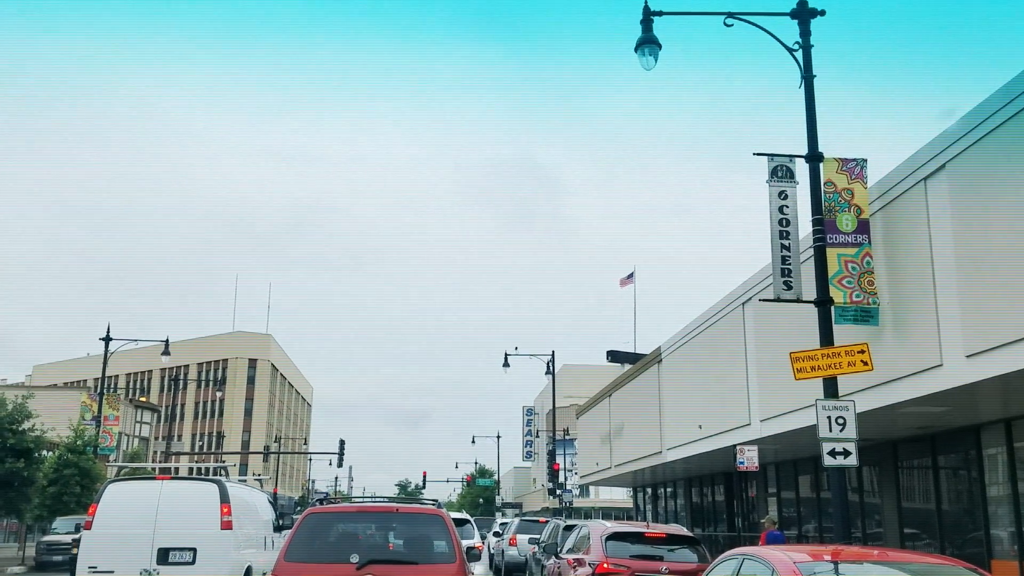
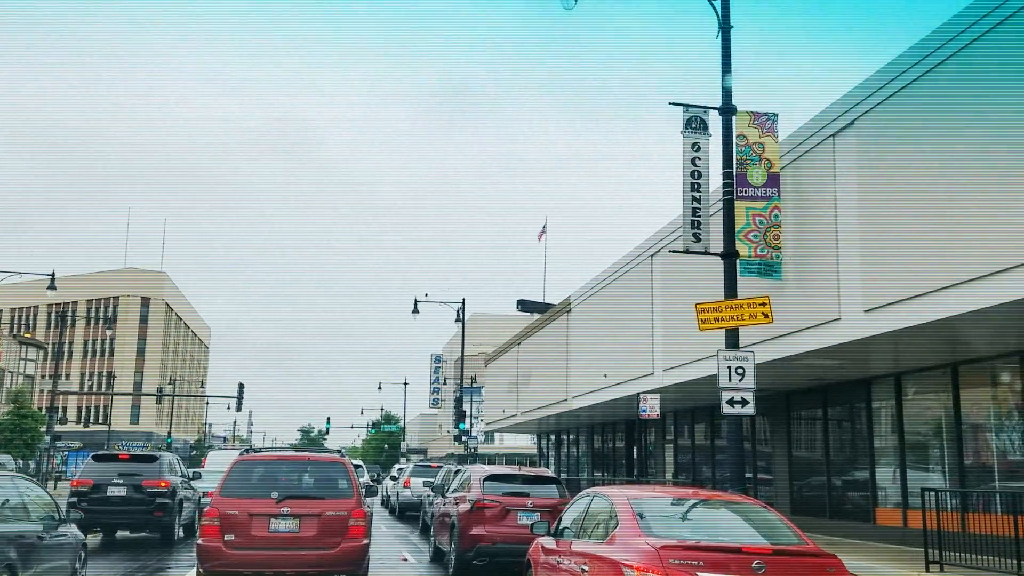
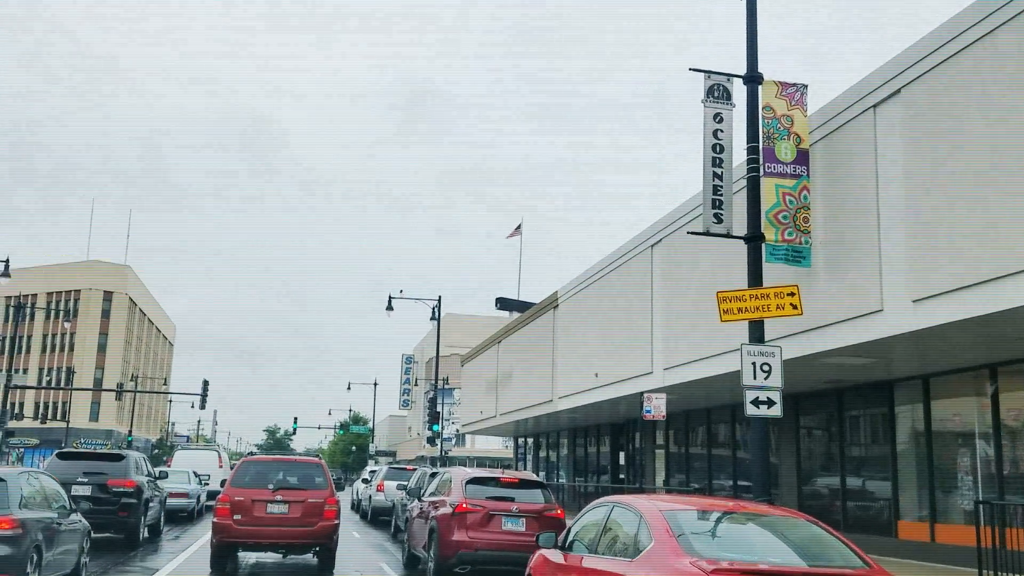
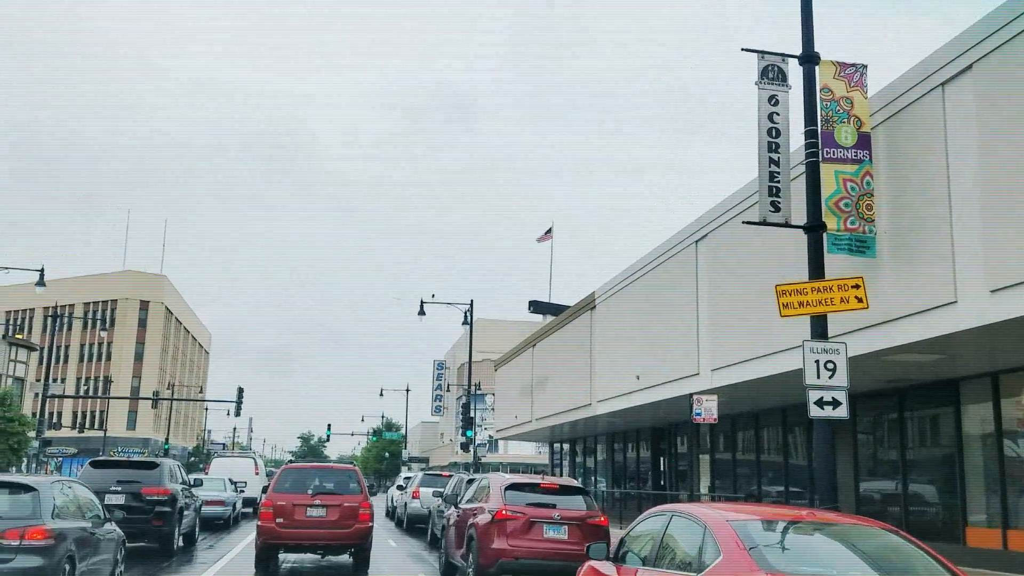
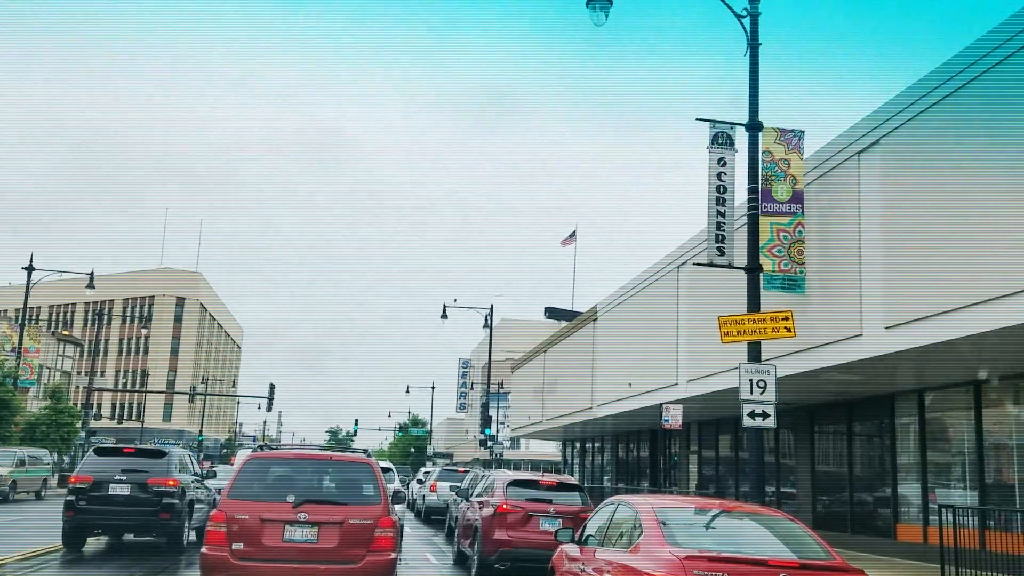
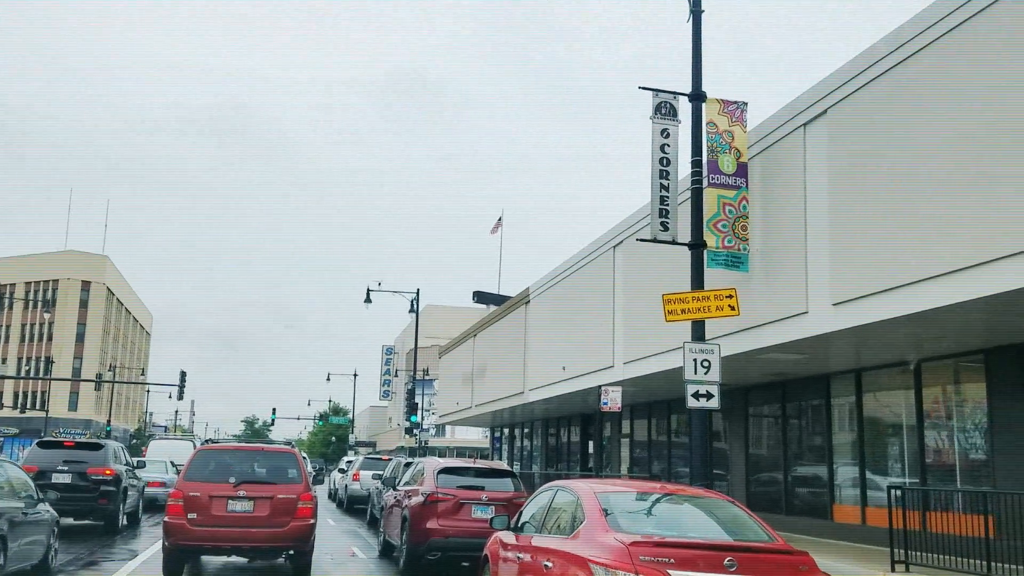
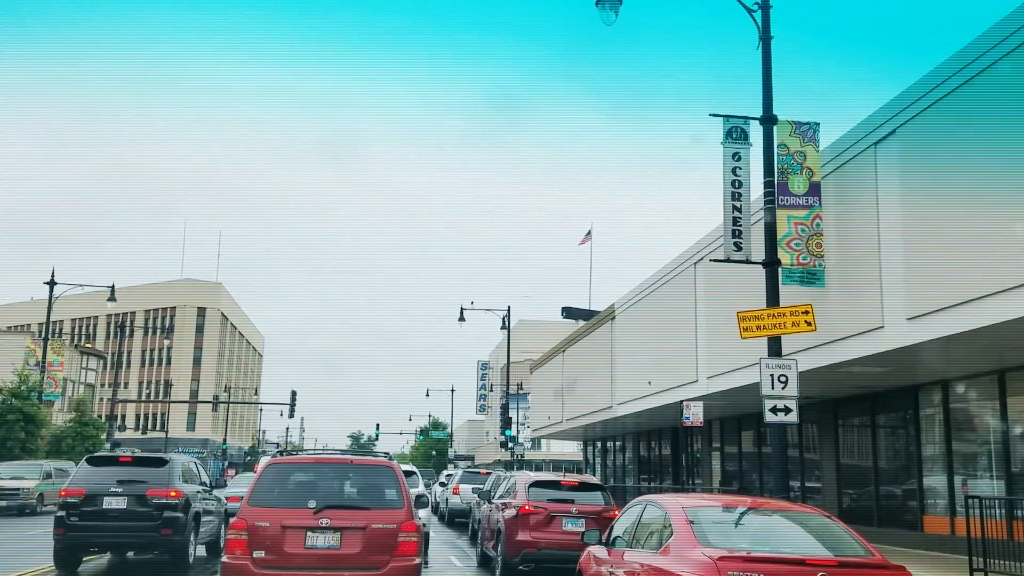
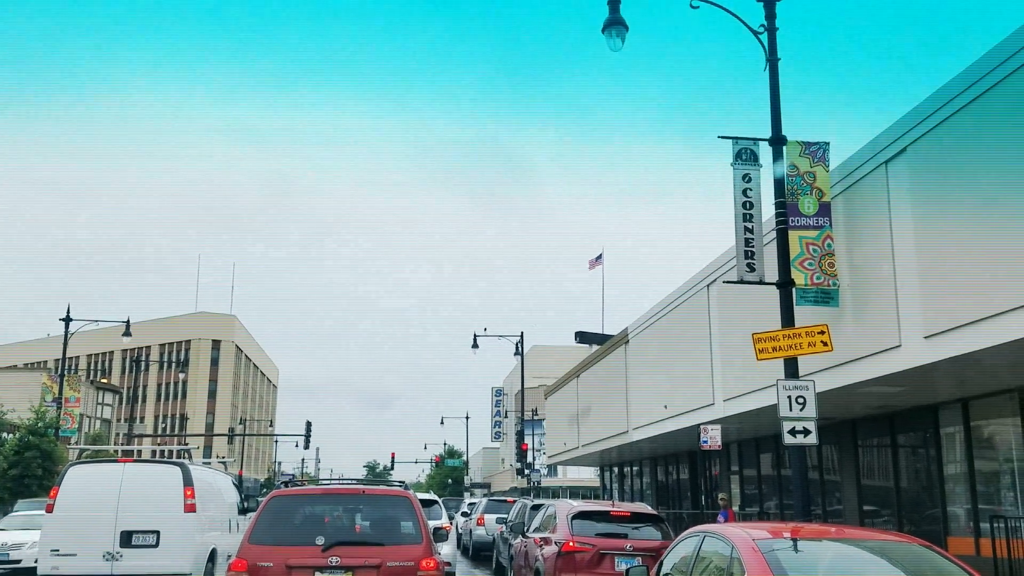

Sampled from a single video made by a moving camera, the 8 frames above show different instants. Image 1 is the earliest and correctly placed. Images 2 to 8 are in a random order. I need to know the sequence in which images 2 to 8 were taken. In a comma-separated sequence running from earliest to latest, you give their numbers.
8, 7, 5, 2, 6, 3, 4
